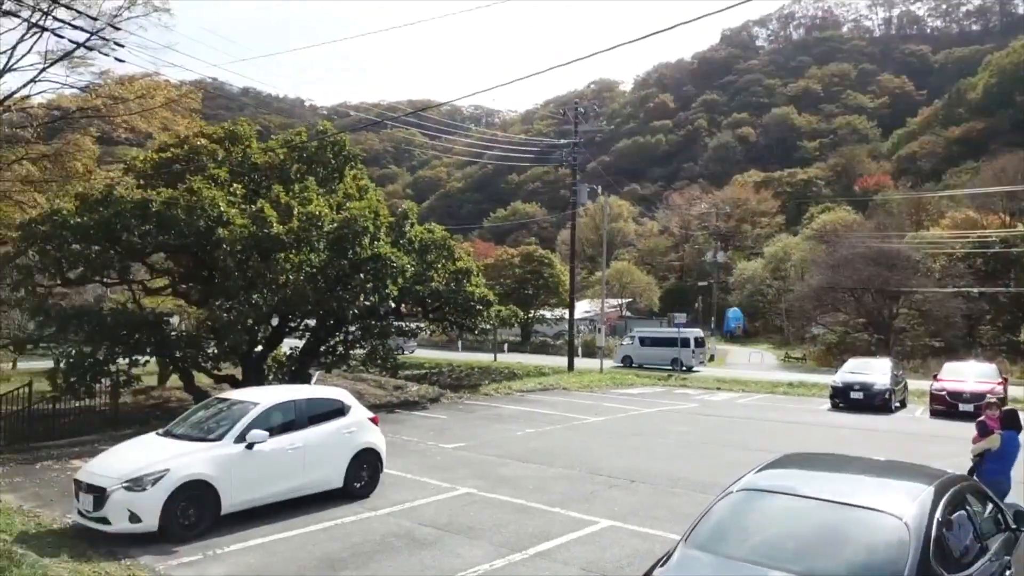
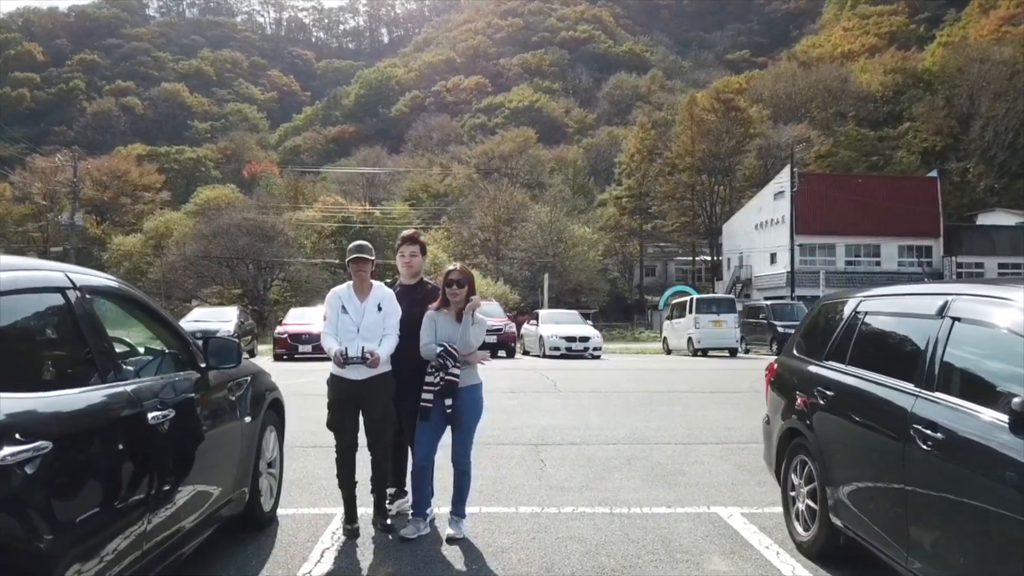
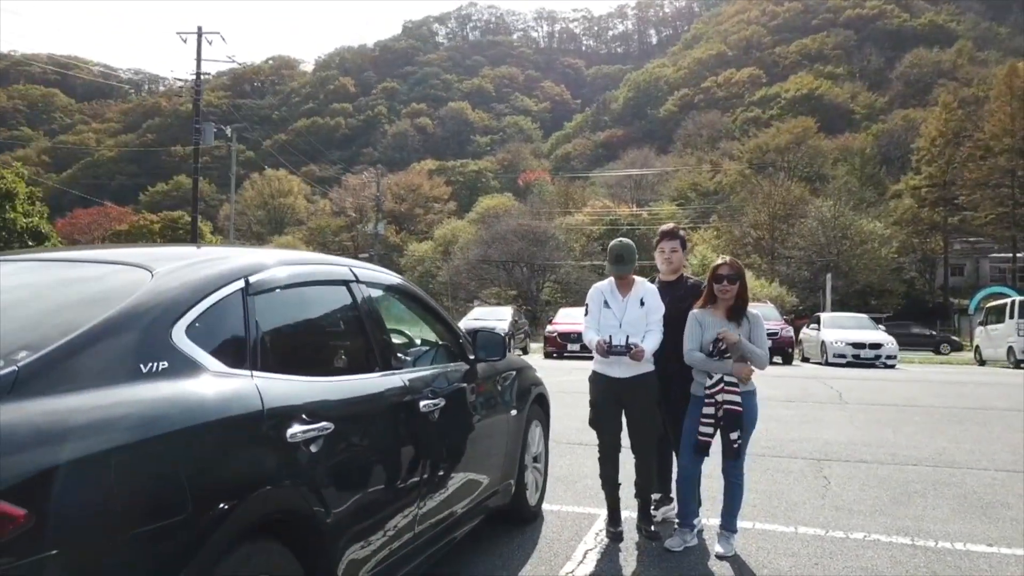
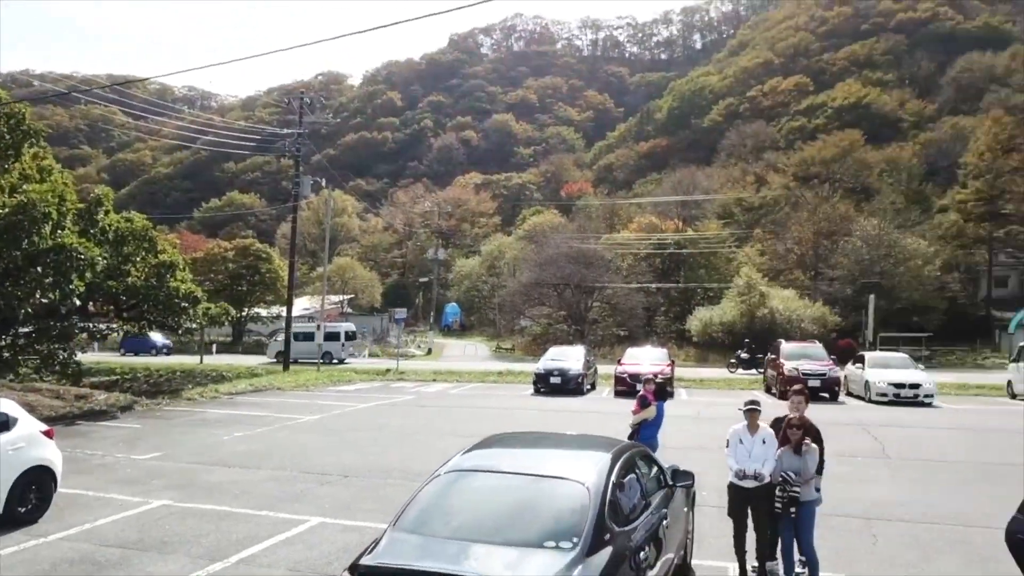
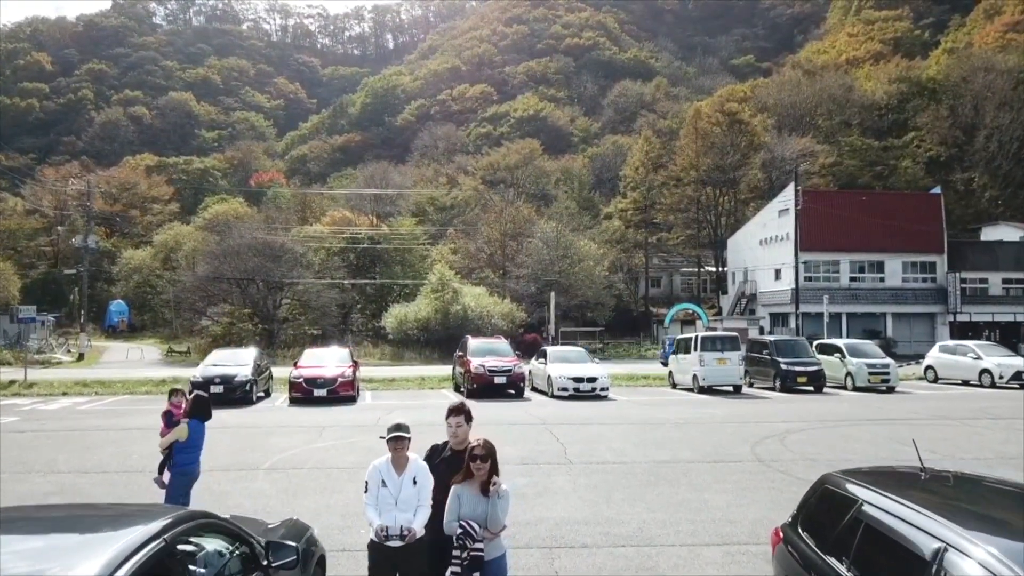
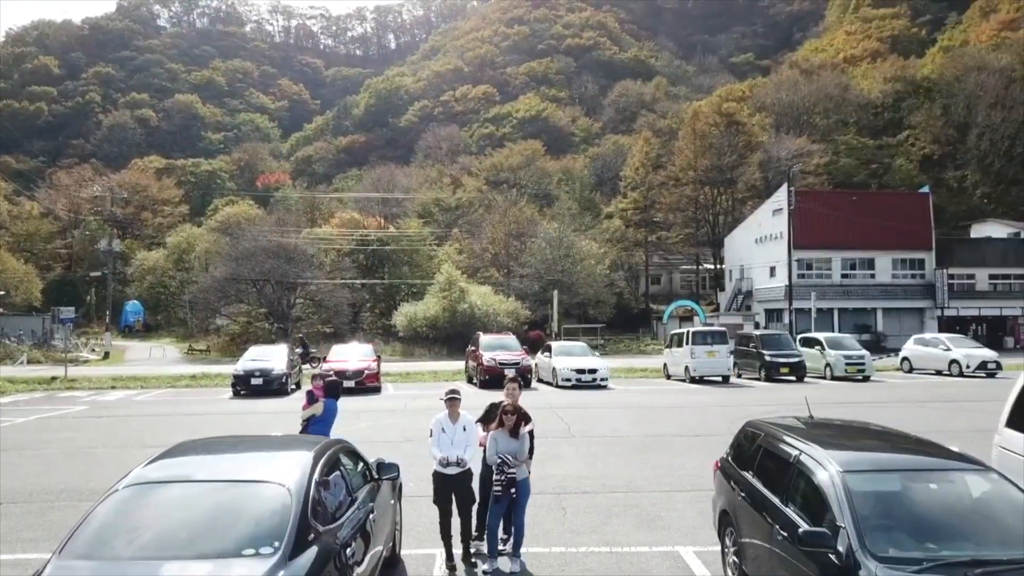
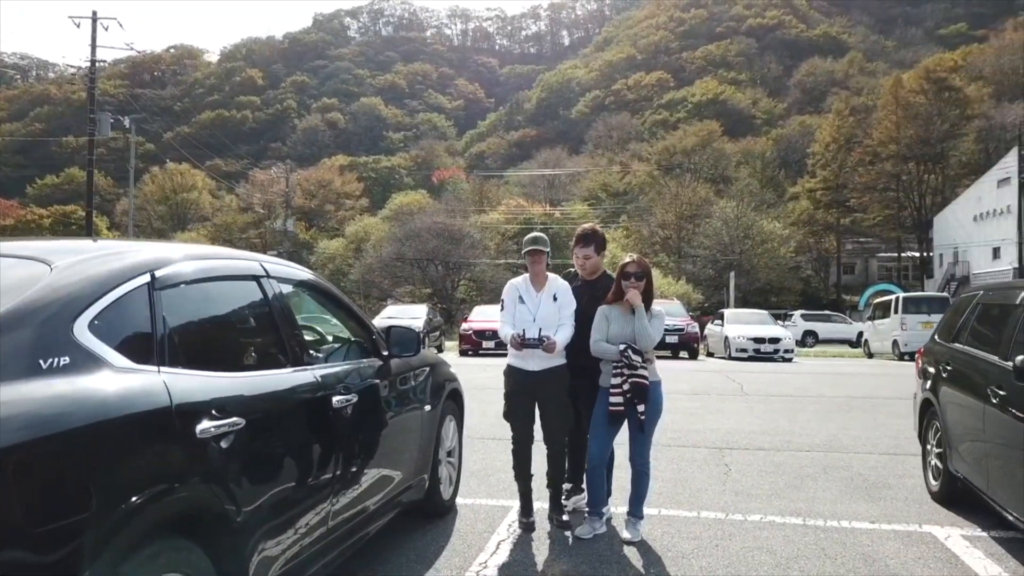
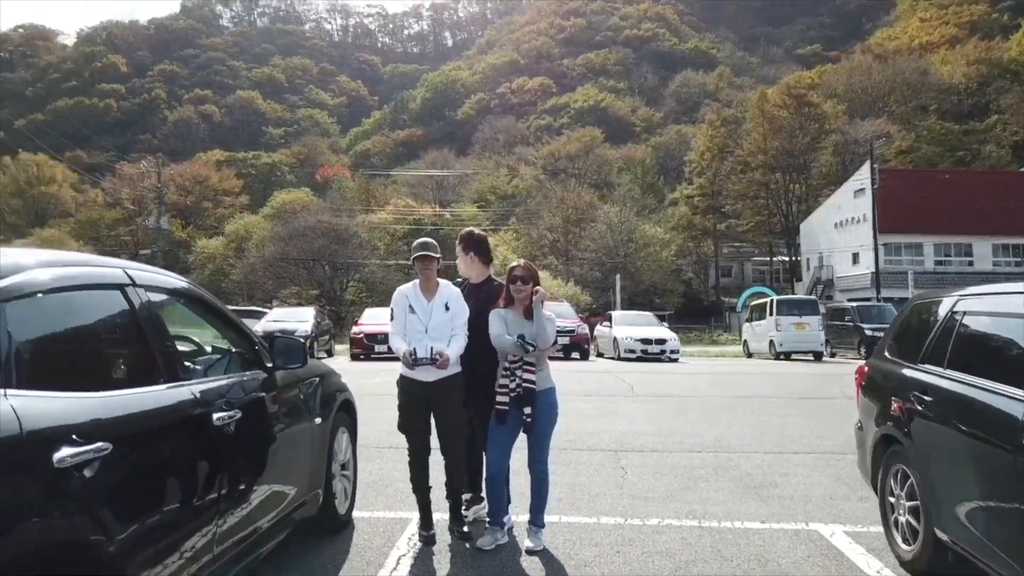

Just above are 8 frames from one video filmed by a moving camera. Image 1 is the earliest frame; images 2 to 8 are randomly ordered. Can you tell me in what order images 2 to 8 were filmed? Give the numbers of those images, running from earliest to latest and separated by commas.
4, 6, 5, 2, 8, 3, 7
